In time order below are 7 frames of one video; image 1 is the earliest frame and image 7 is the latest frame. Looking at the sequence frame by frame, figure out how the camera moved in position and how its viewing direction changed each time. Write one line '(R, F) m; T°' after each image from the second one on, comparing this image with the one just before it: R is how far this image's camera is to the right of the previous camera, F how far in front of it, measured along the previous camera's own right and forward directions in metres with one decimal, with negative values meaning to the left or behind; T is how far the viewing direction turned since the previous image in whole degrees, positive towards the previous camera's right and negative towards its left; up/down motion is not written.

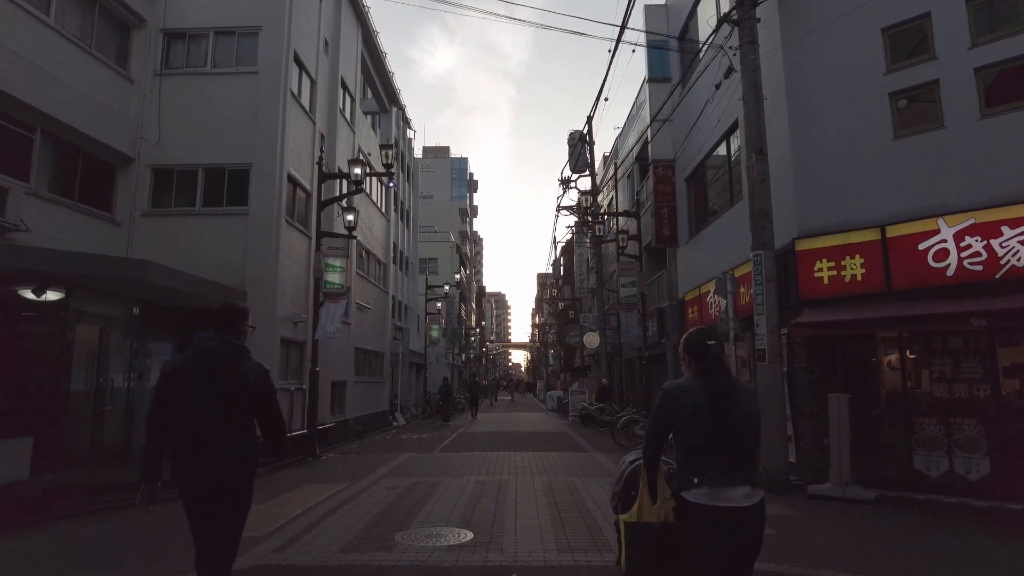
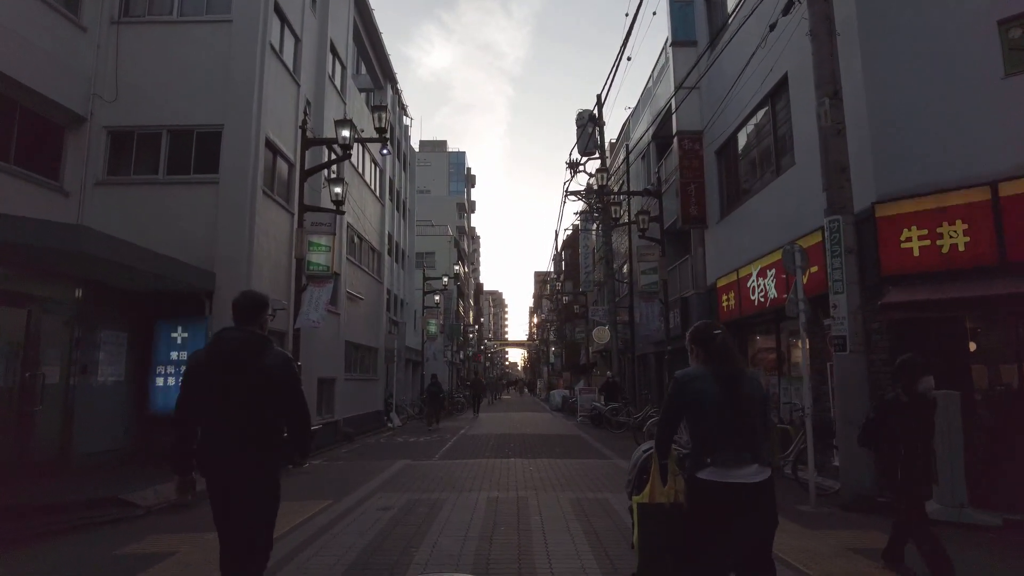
(-0.3, +2.0) m; 0°
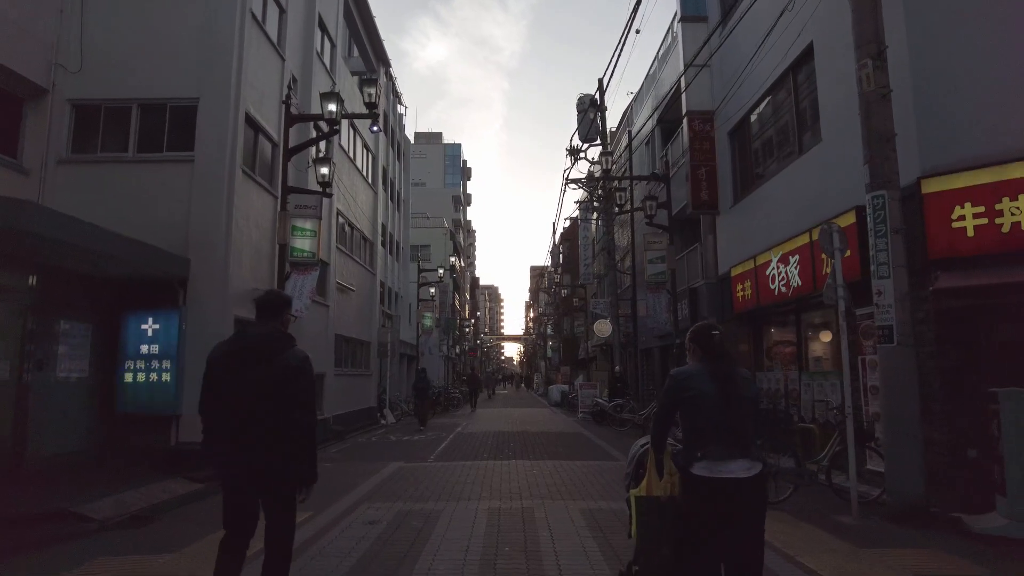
(-0.1, +1.0) m; 0°
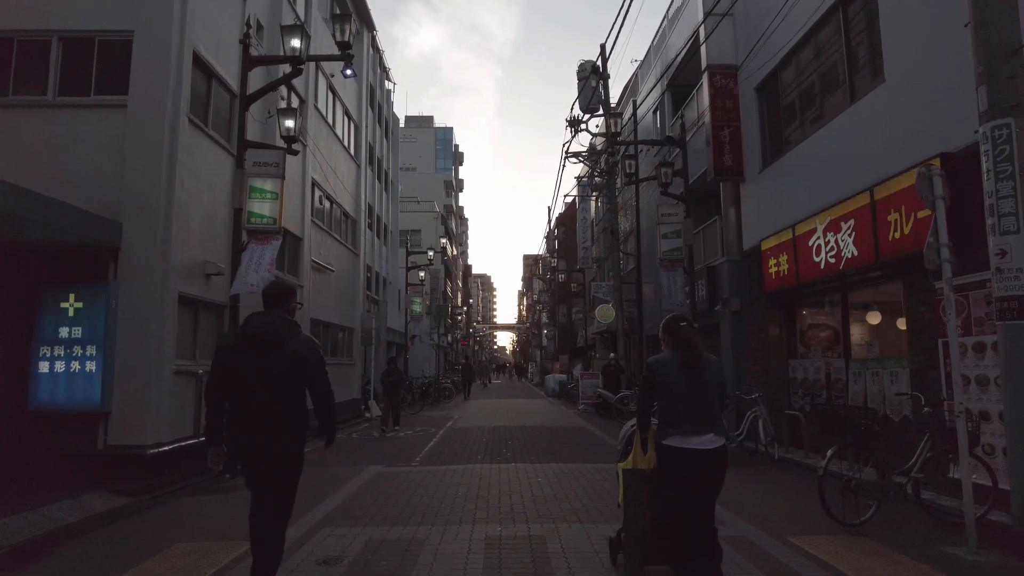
(-0.1, +1.9) m; +1°
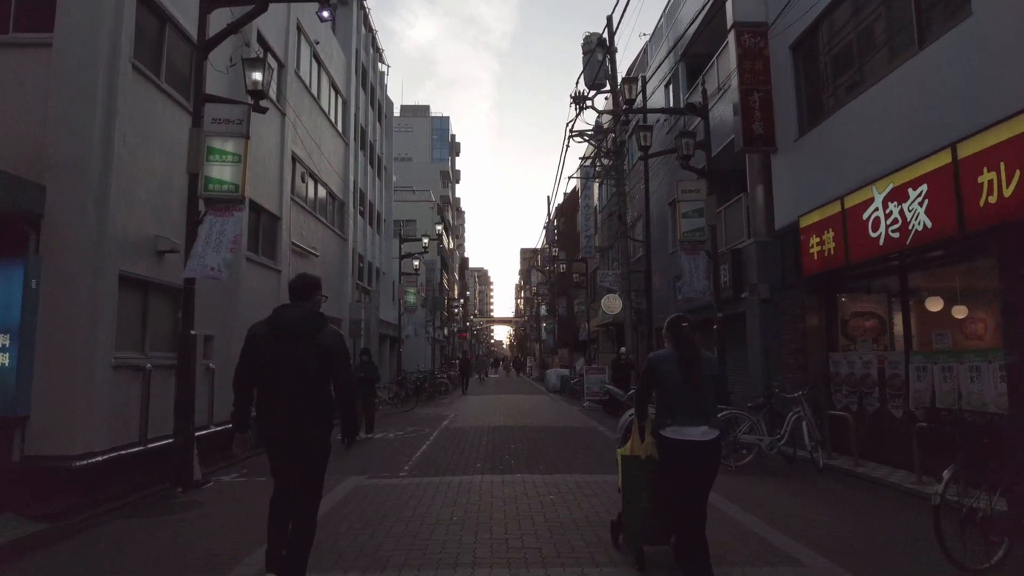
(-0.1, +1.6) m; 0°
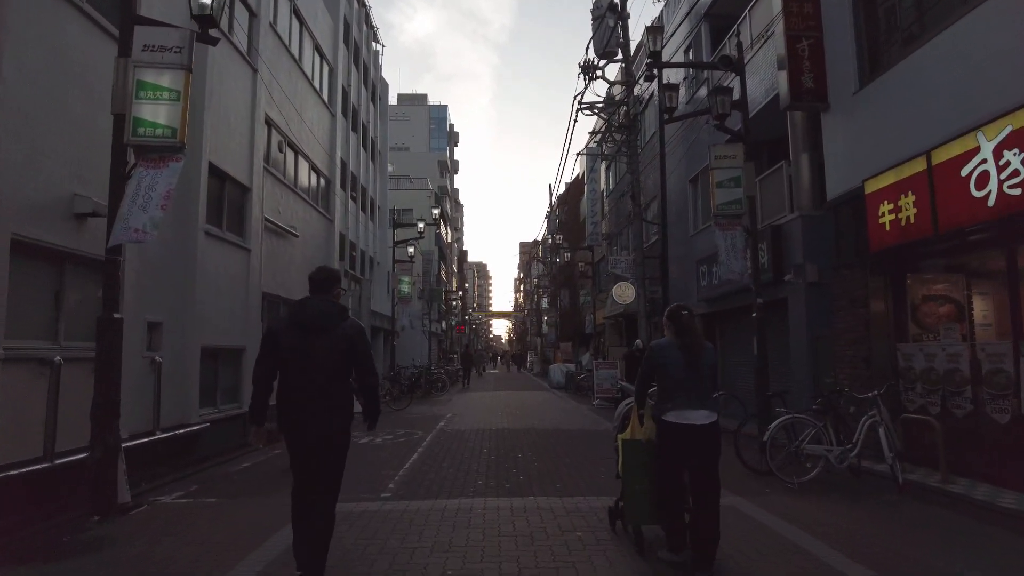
(-0.1, +1.9) m; 0°
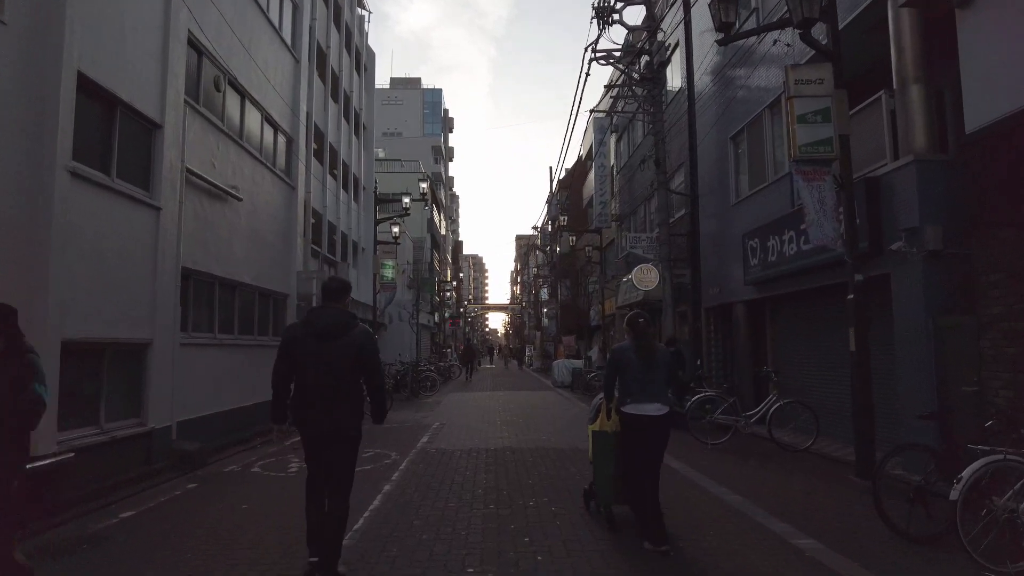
(-0.1, +3.2) m; 0°
